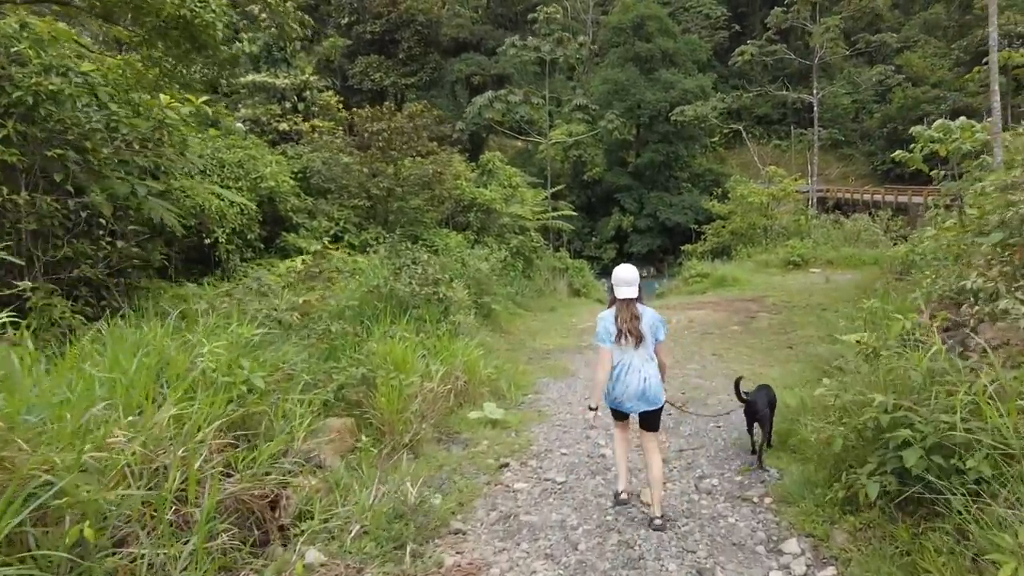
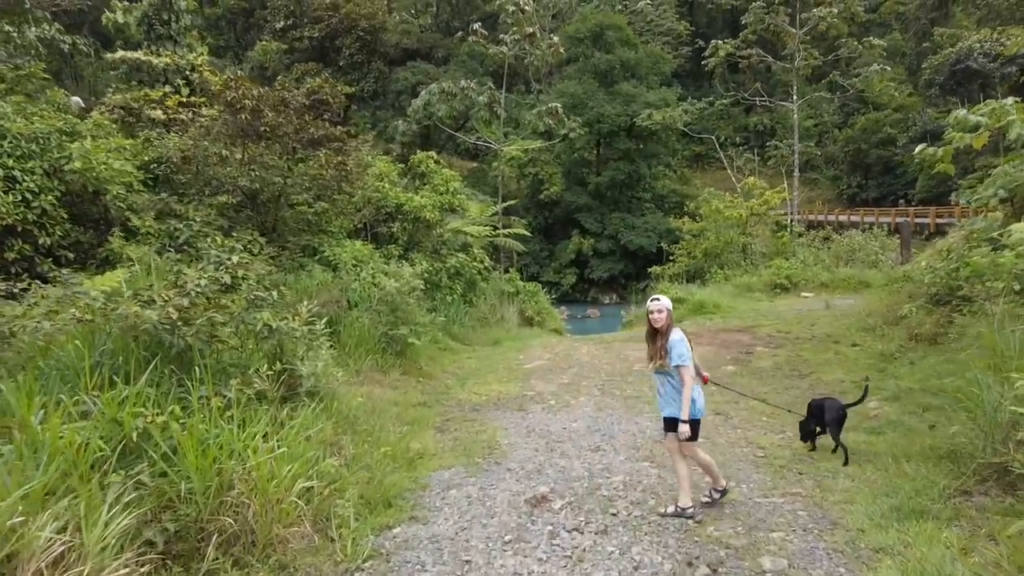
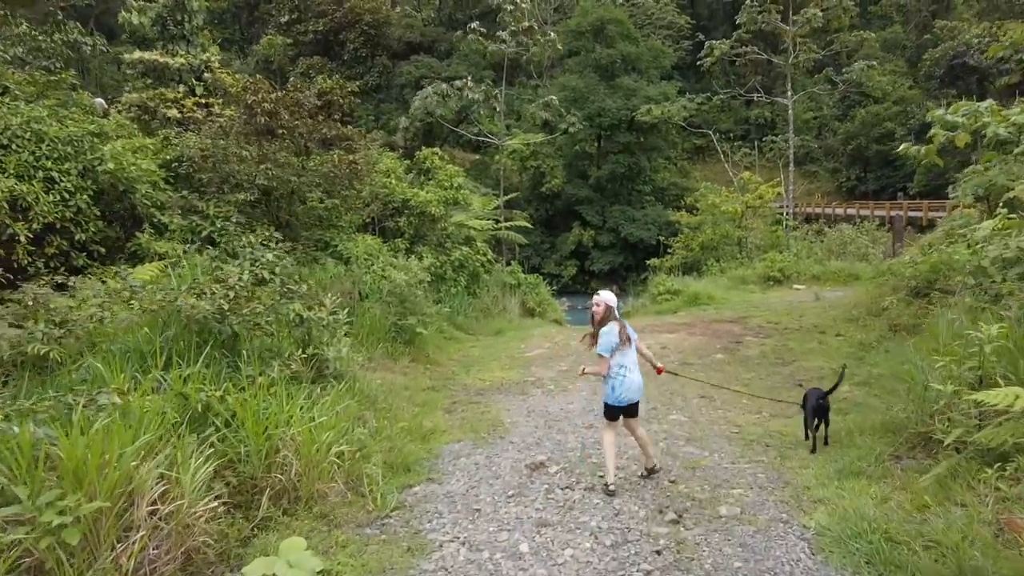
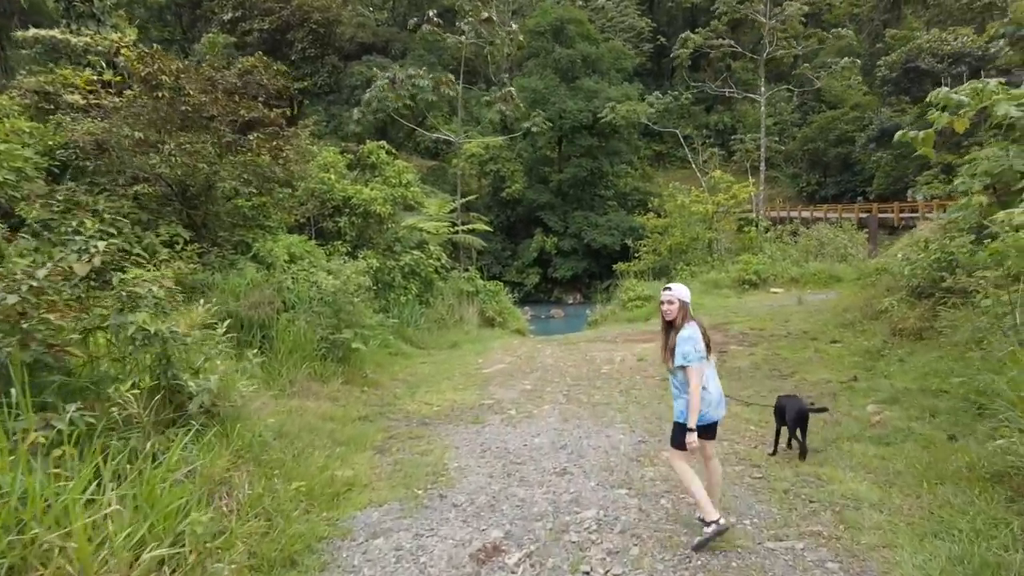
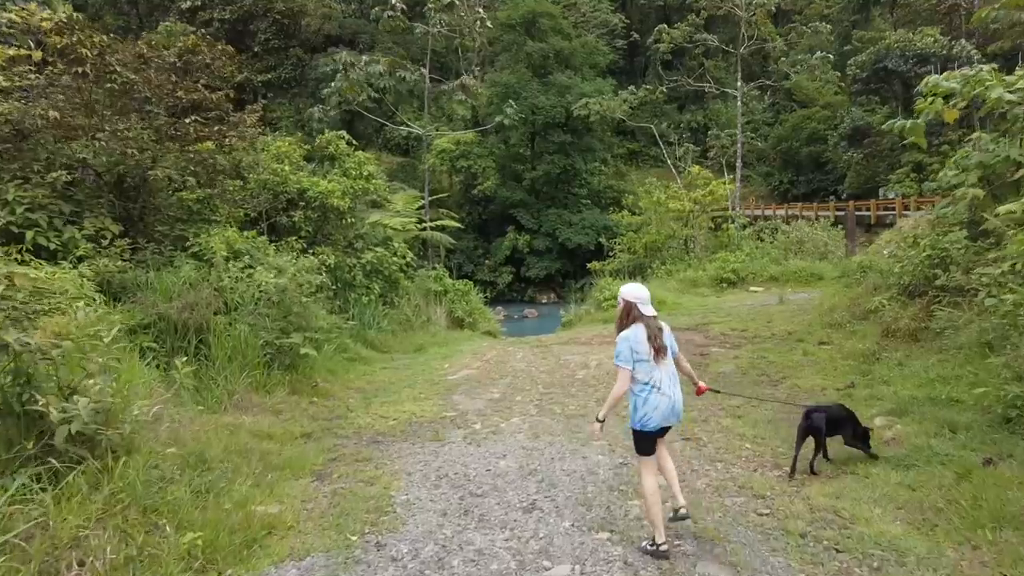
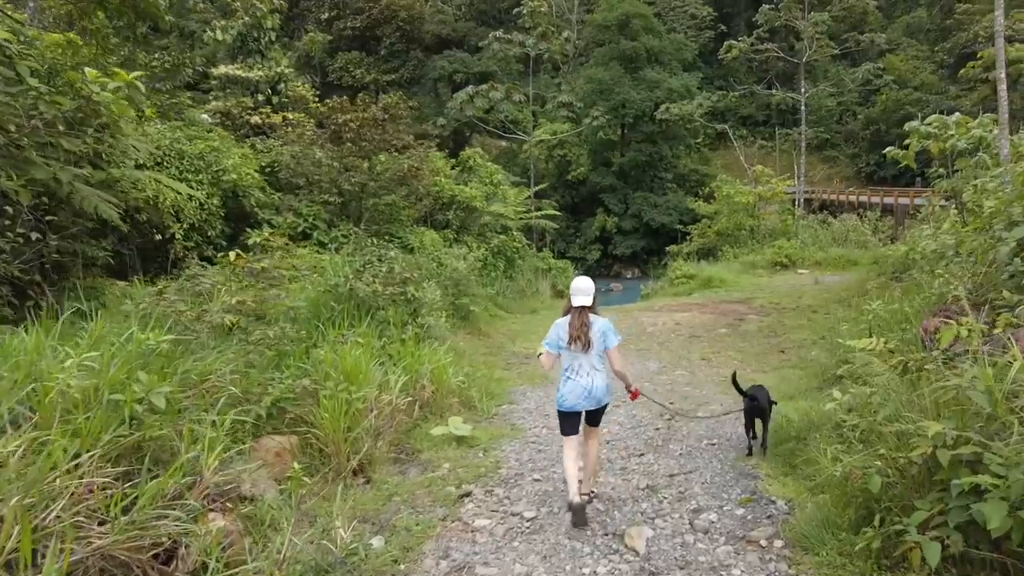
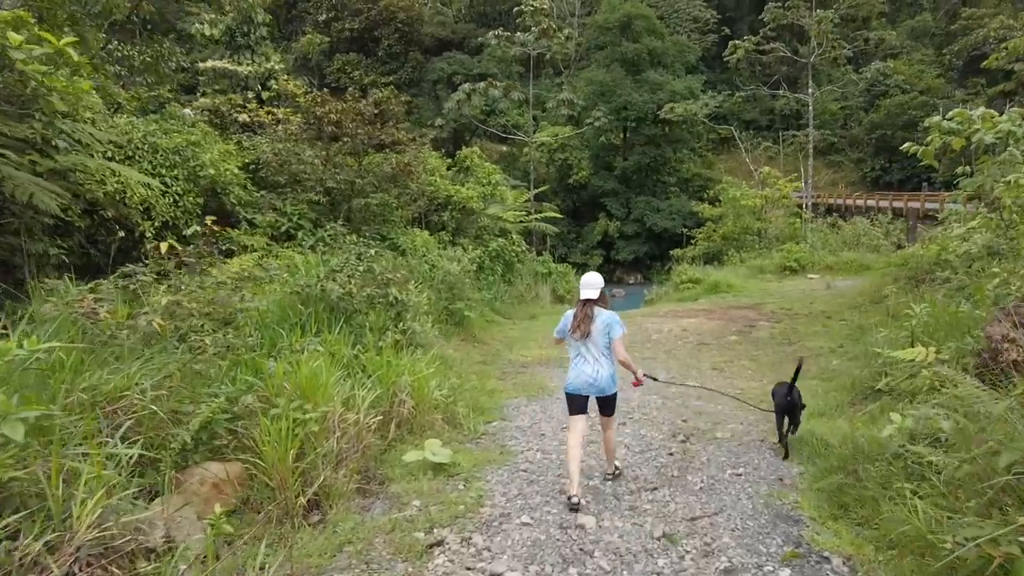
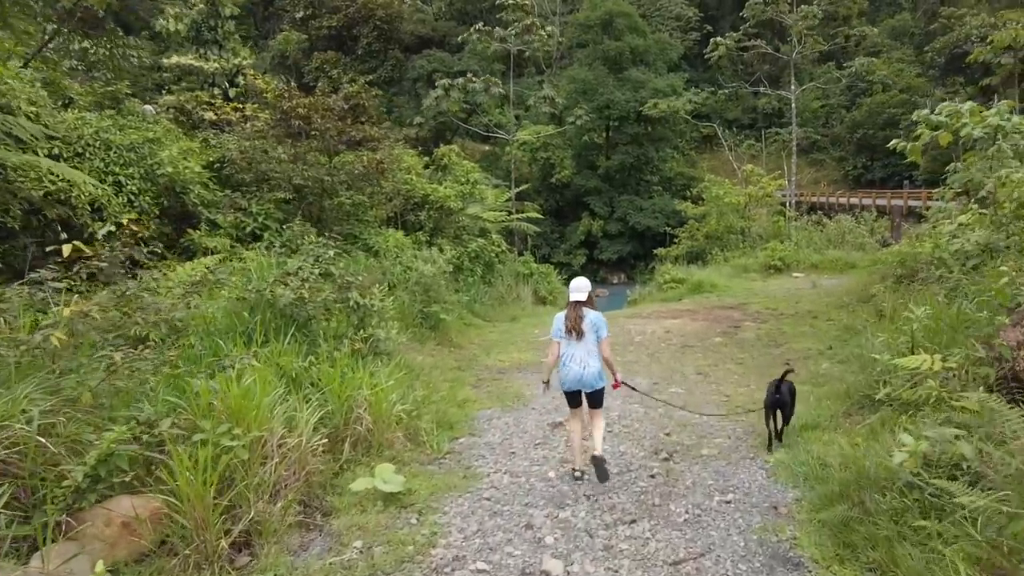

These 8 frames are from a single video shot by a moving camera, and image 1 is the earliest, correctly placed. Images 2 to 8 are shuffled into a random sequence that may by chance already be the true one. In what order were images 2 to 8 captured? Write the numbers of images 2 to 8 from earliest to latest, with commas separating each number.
6, 7, 8, 3, 2, 4, 5
